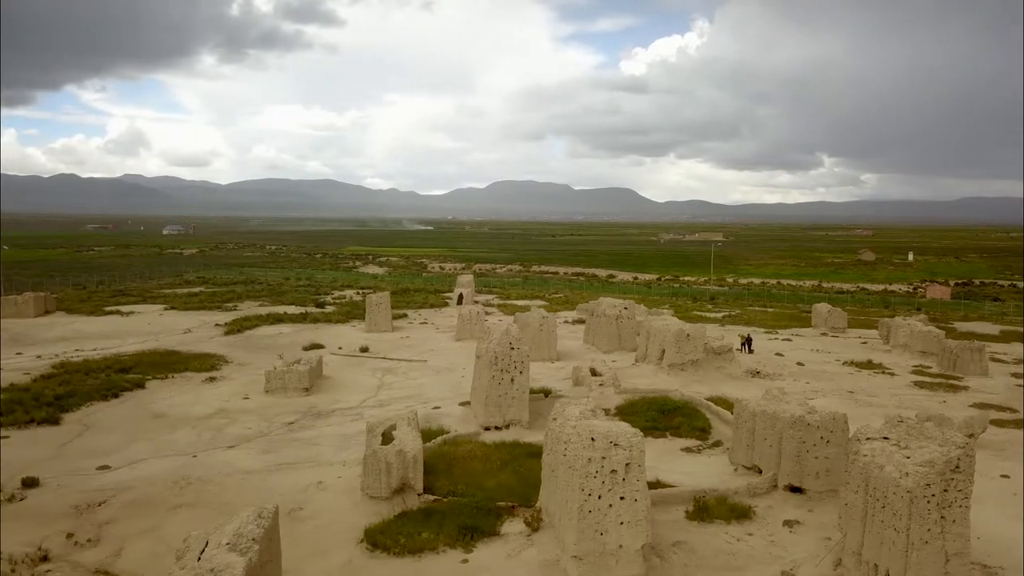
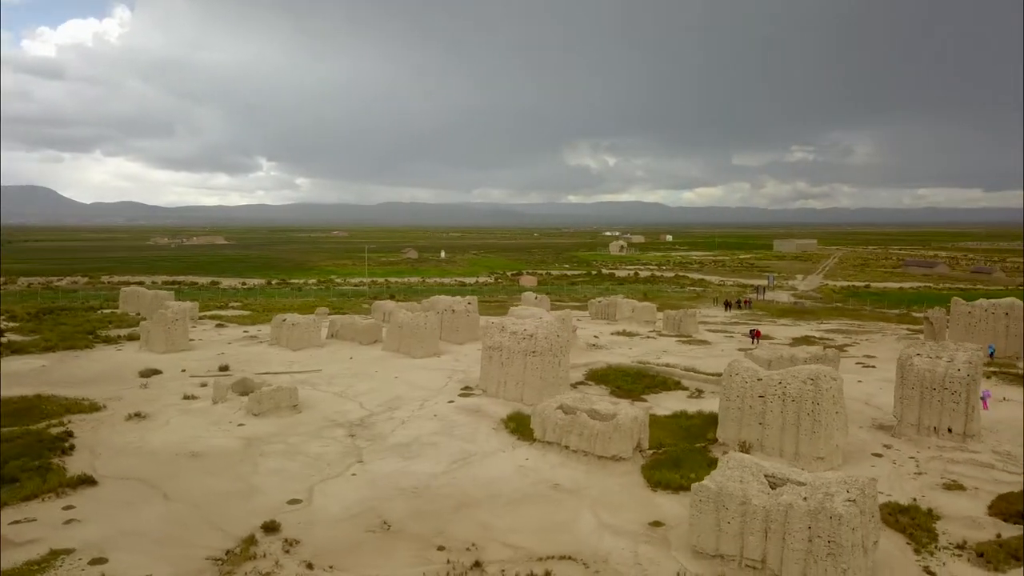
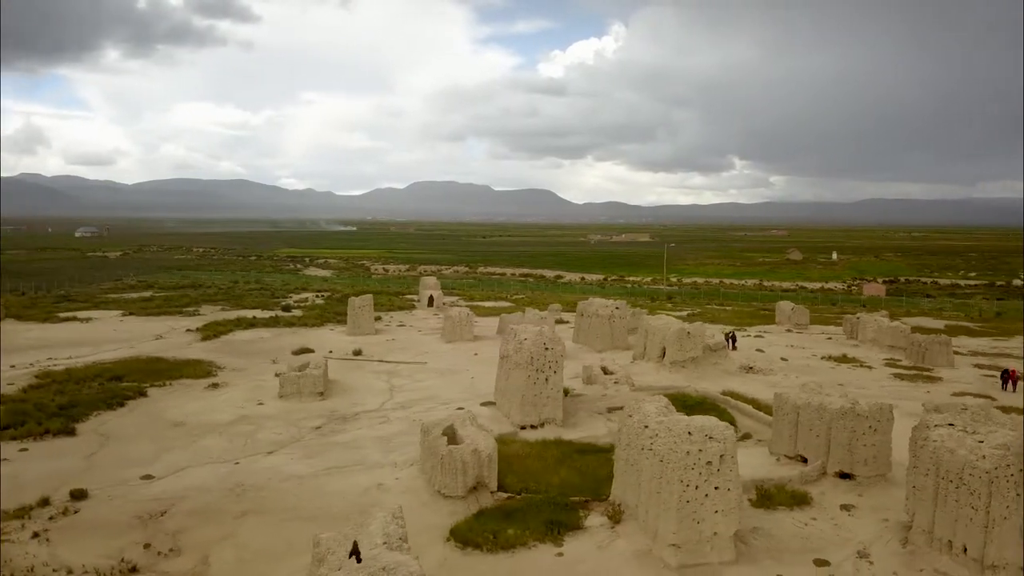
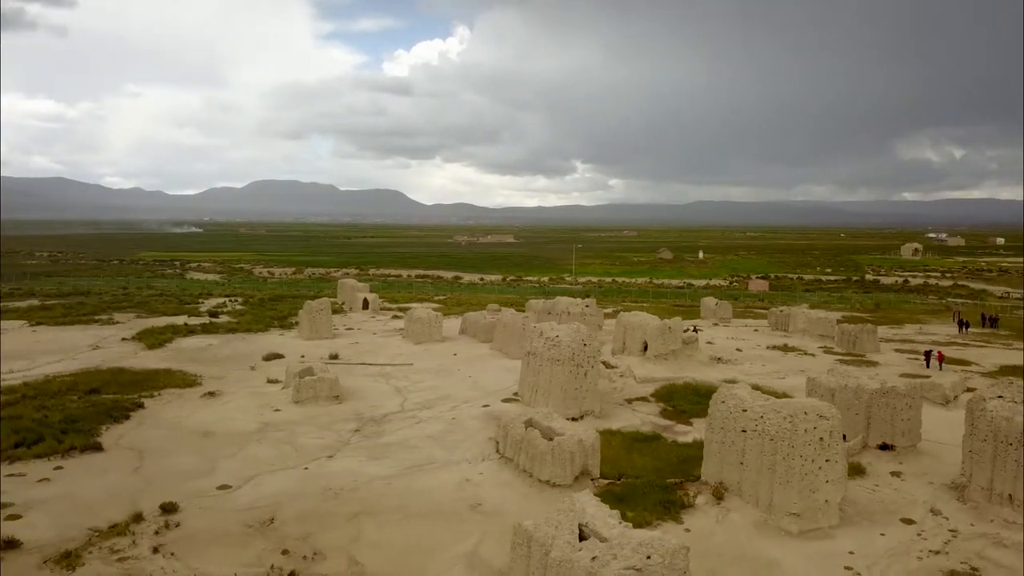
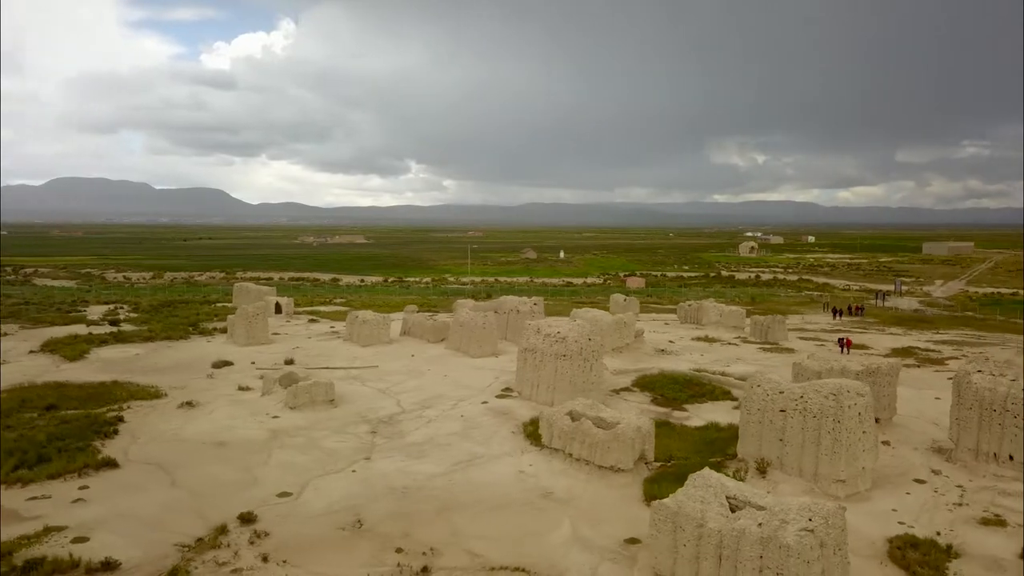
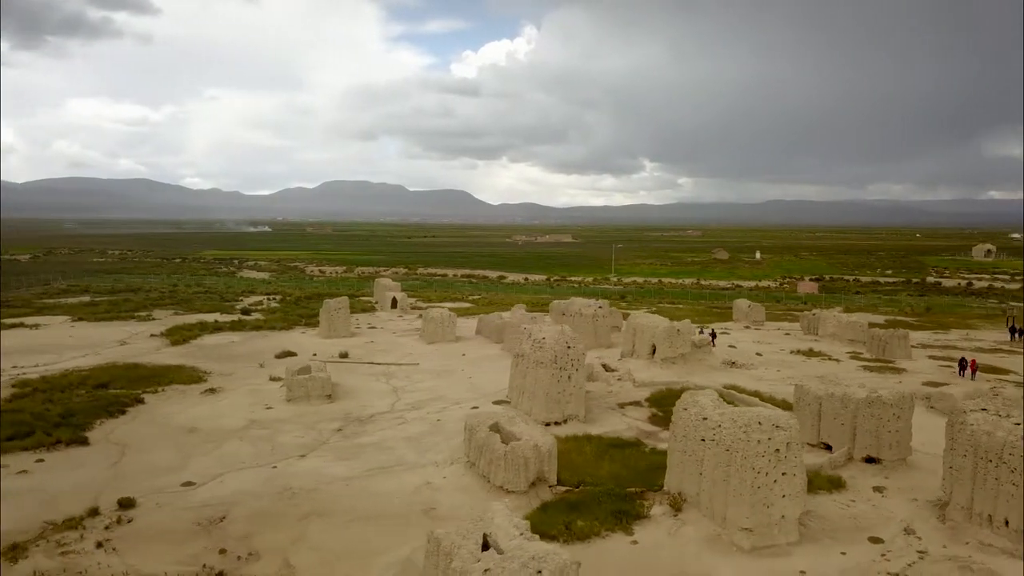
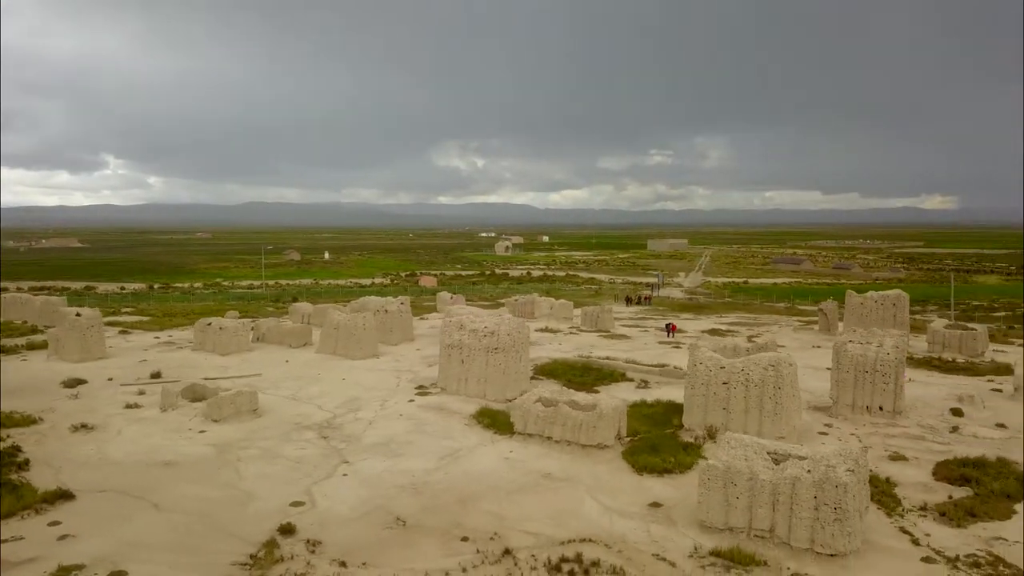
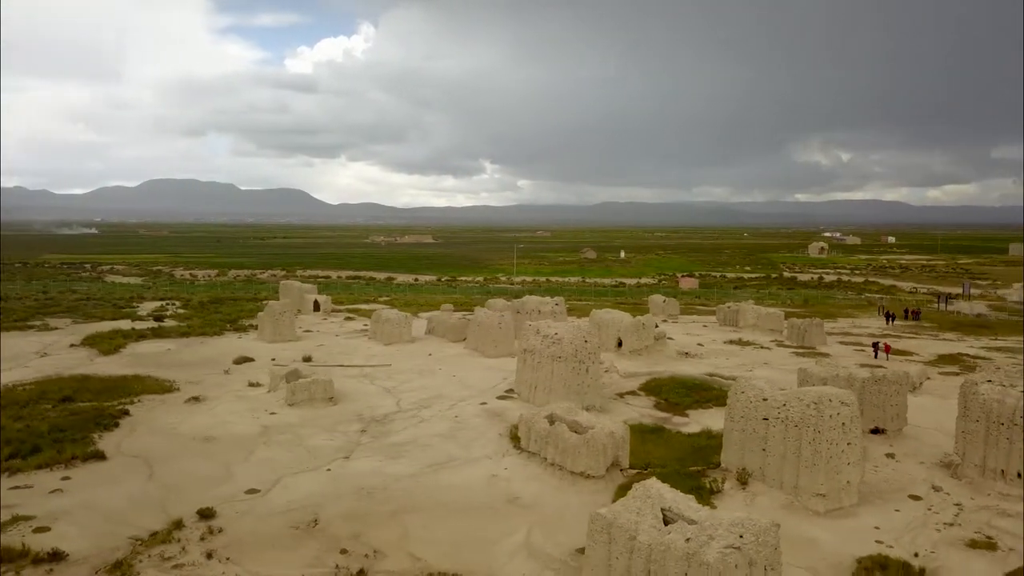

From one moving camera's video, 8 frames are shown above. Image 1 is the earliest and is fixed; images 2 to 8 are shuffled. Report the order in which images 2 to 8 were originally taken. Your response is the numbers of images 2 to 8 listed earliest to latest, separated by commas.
3, 6, 4, 8, 5, 2, 7
